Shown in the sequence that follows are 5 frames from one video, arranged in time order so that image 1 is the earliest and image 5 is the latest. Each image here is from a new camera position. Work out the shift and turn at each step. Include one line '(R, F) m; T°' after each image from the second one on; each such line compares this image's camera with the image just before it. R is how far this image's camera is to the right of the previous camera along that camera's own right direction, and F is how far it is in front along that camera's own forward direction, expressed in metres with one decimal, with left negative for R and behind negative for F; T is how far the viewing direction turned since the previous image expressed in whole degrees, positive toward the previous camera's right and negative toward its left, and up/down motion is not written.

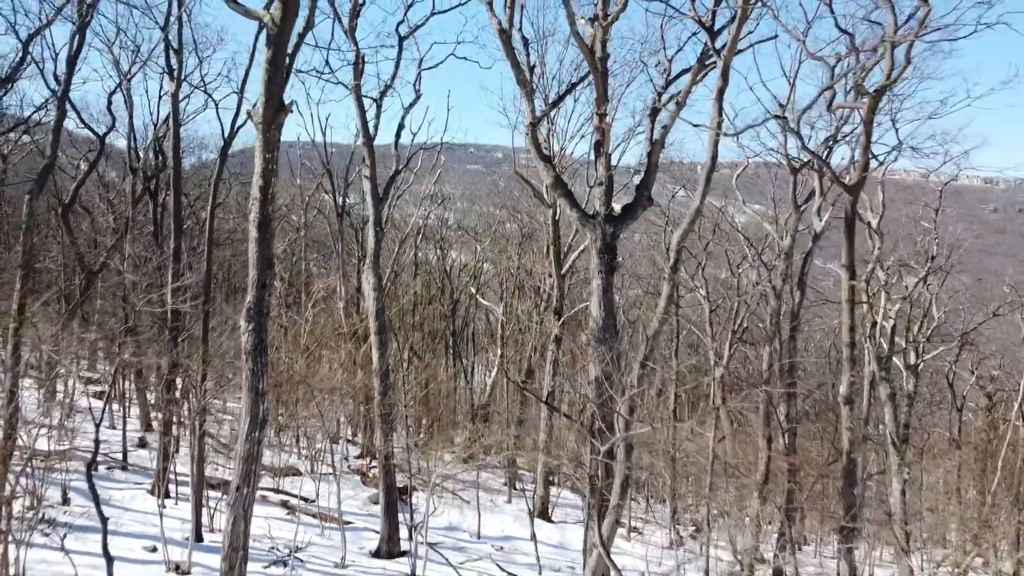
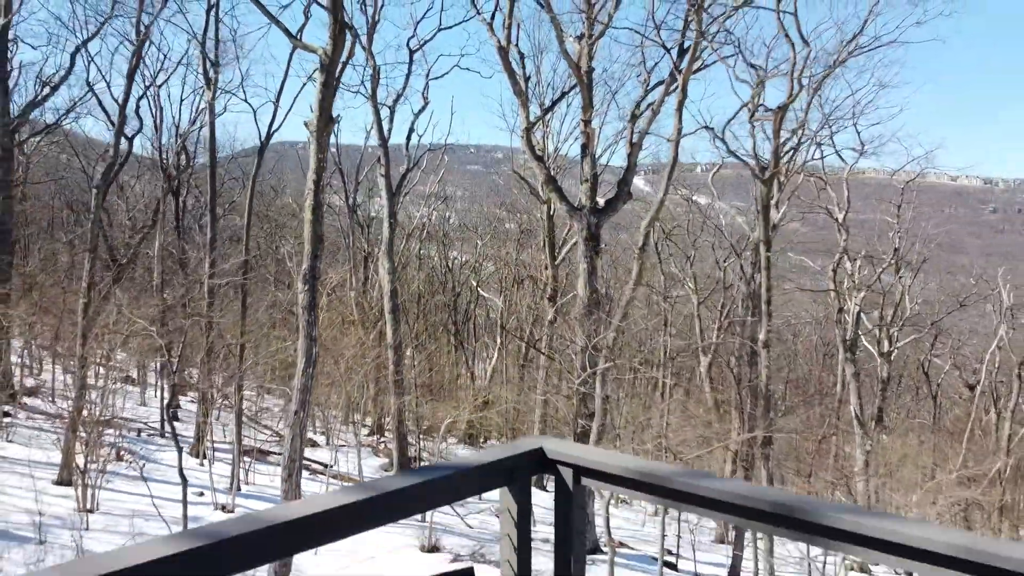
(0.0, -1.5) m; 0°
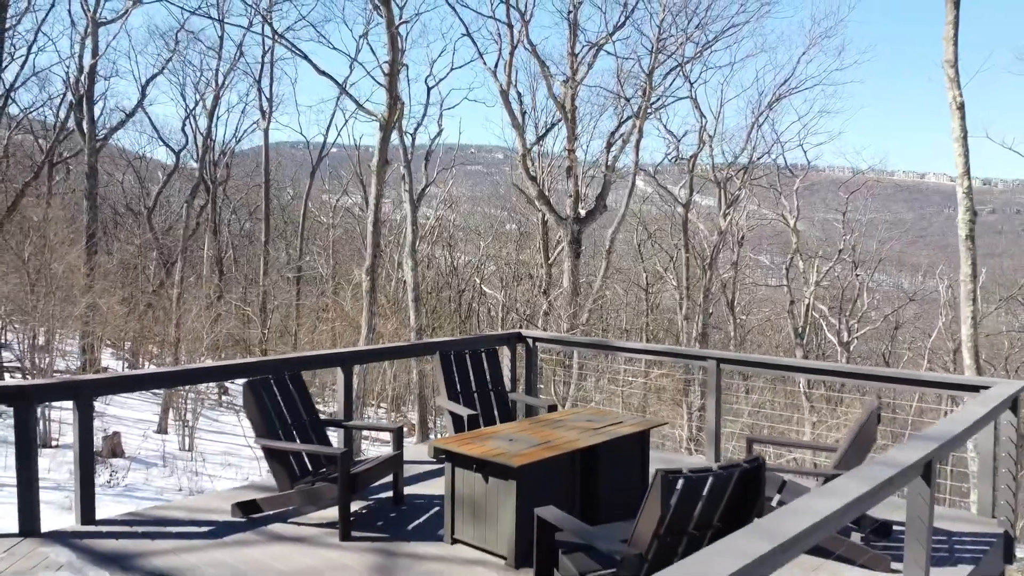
(0.0, -2.9) m; 0°
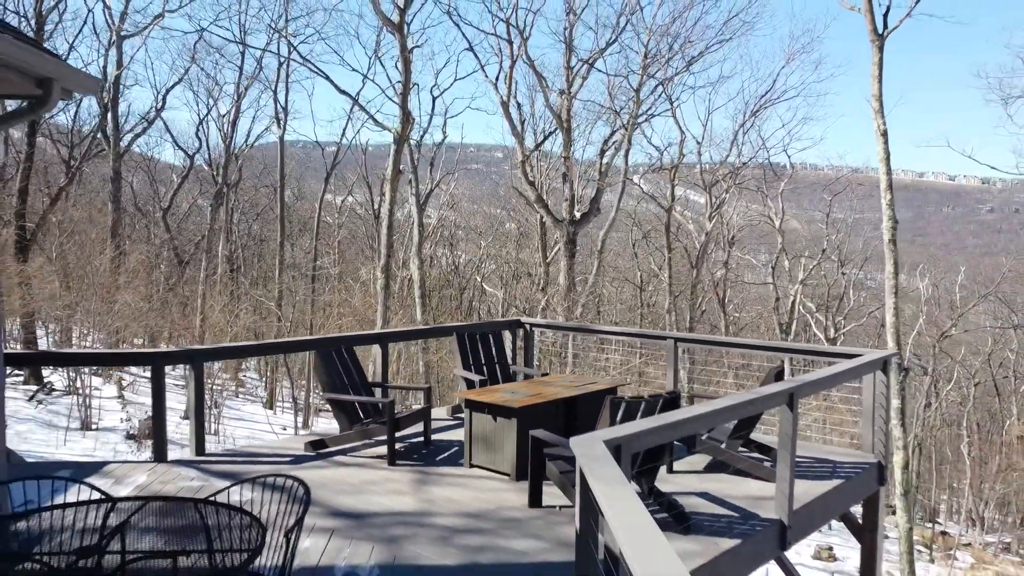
(0.0, -1.1) m; 0°
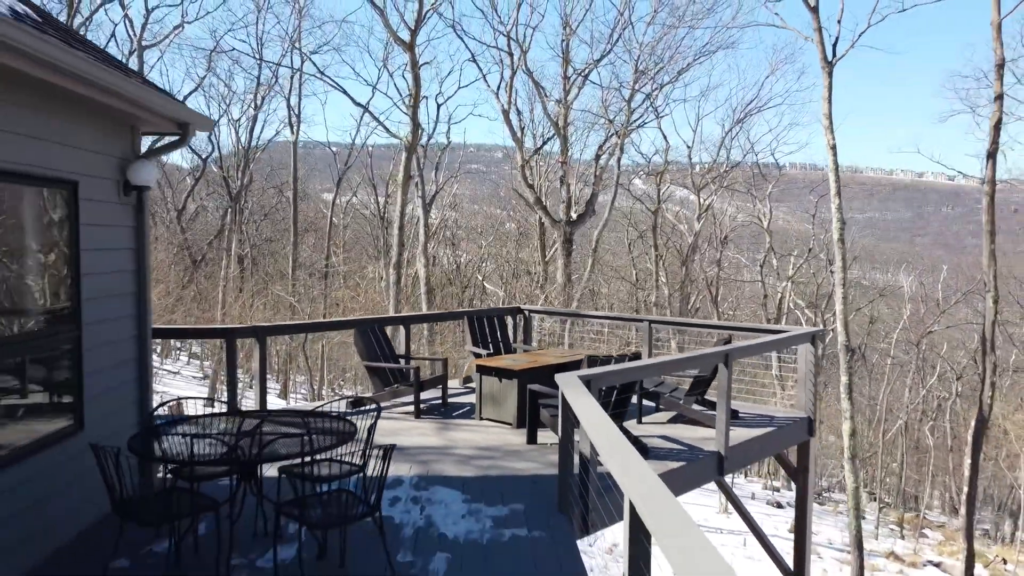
(0.0, -1.0) m; 0°
